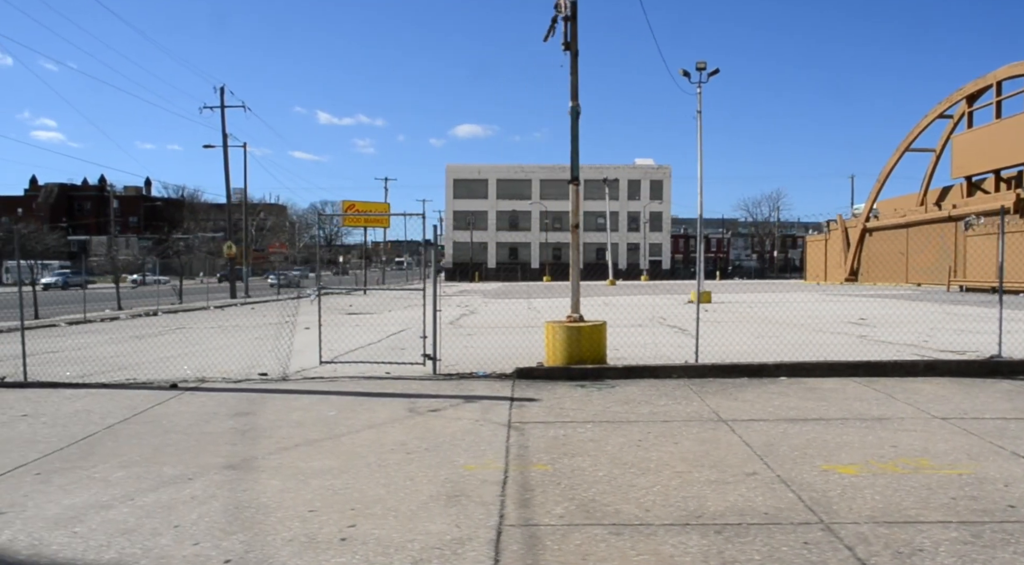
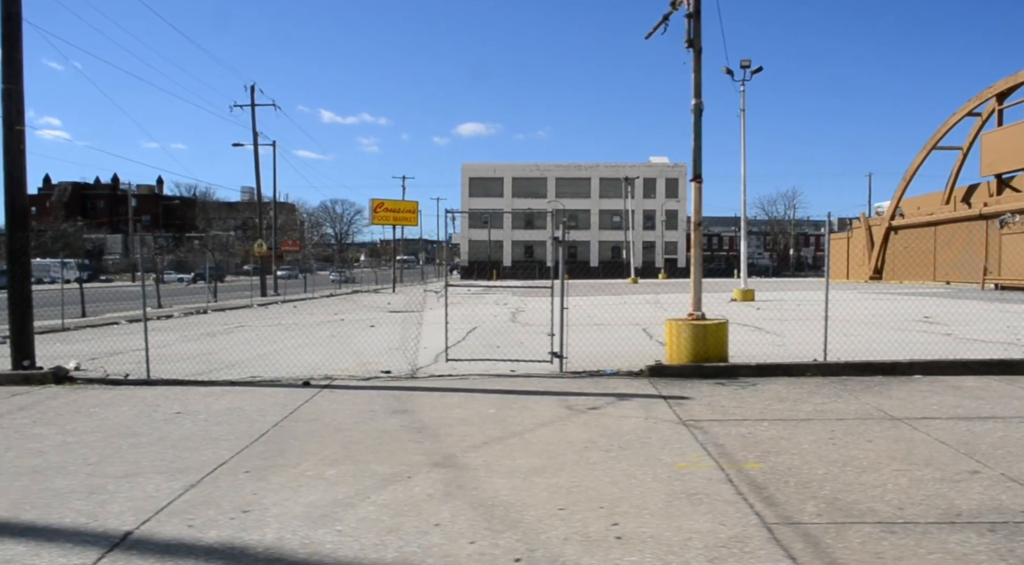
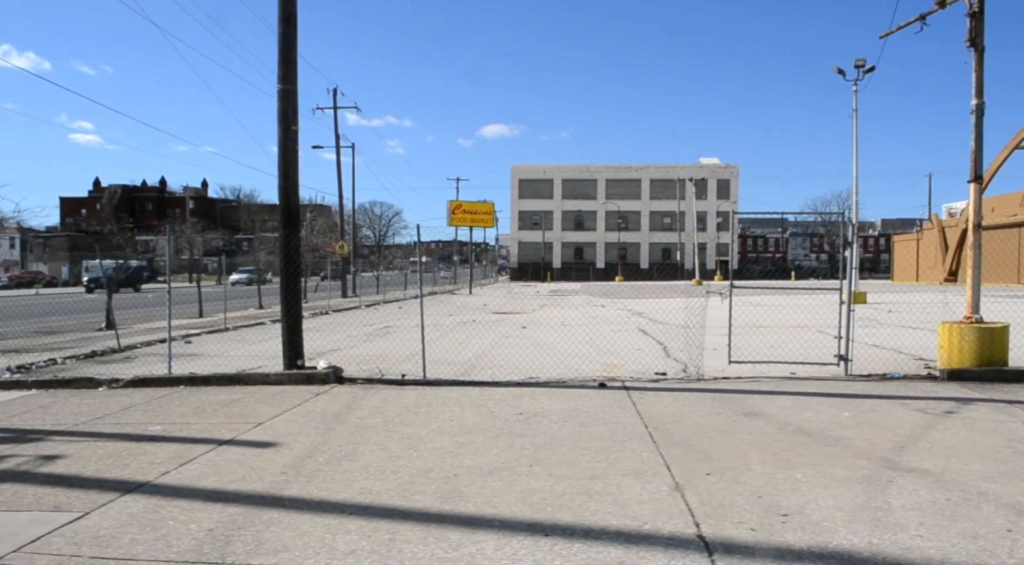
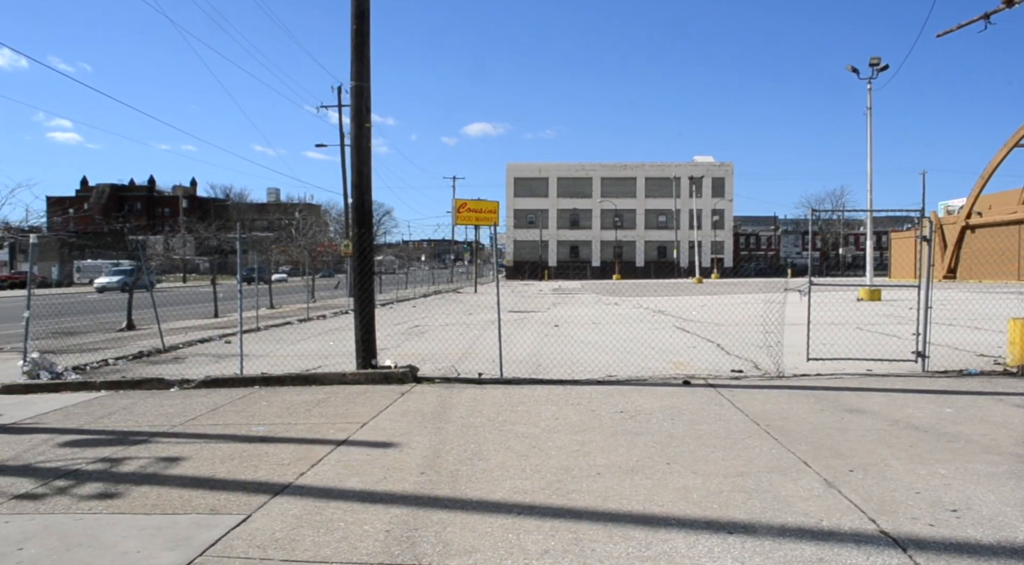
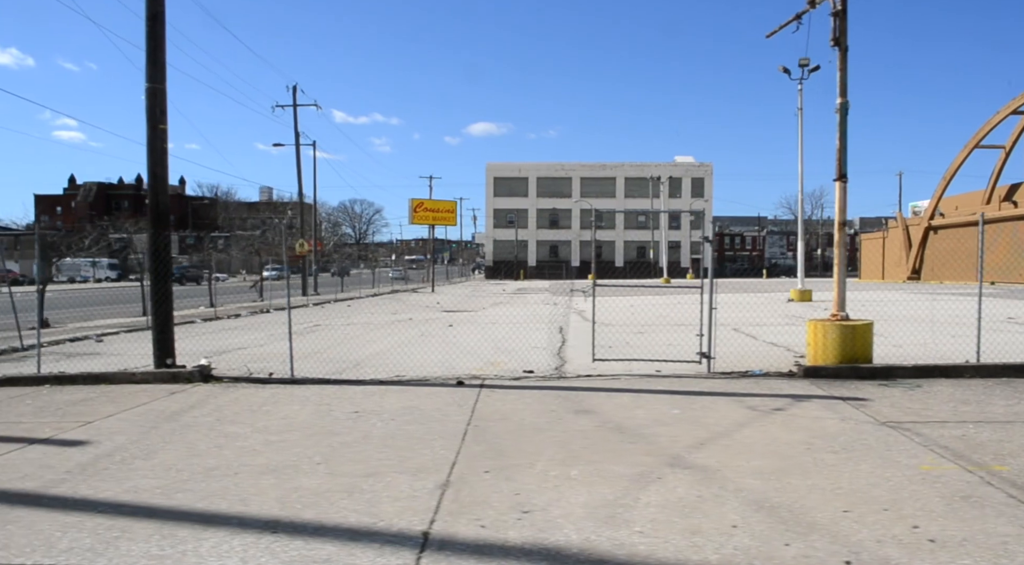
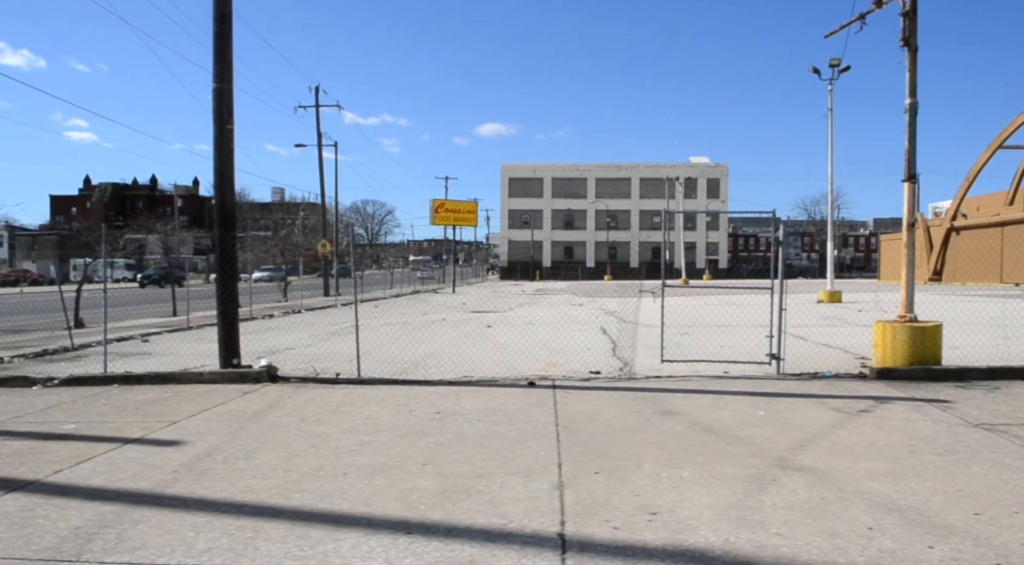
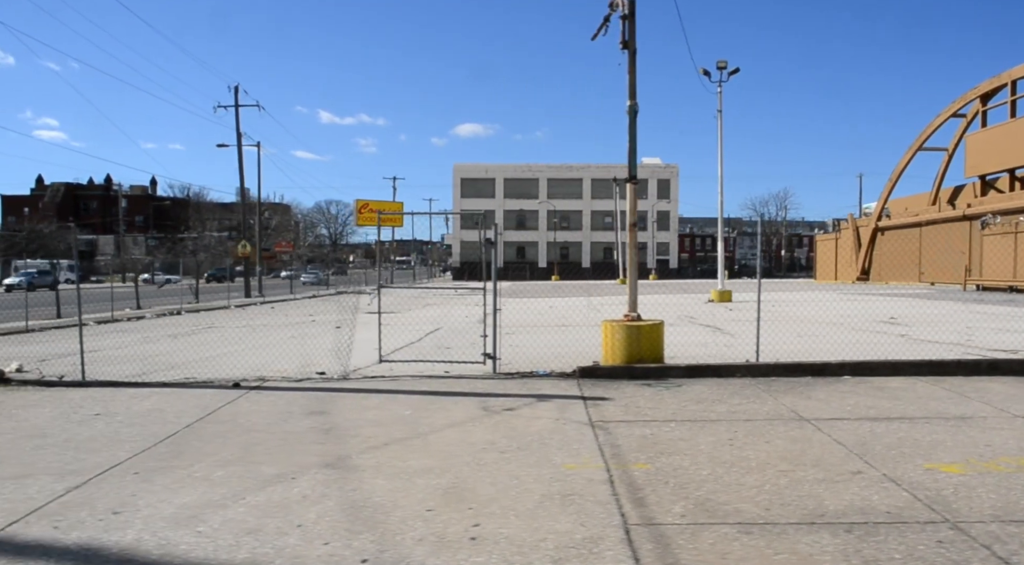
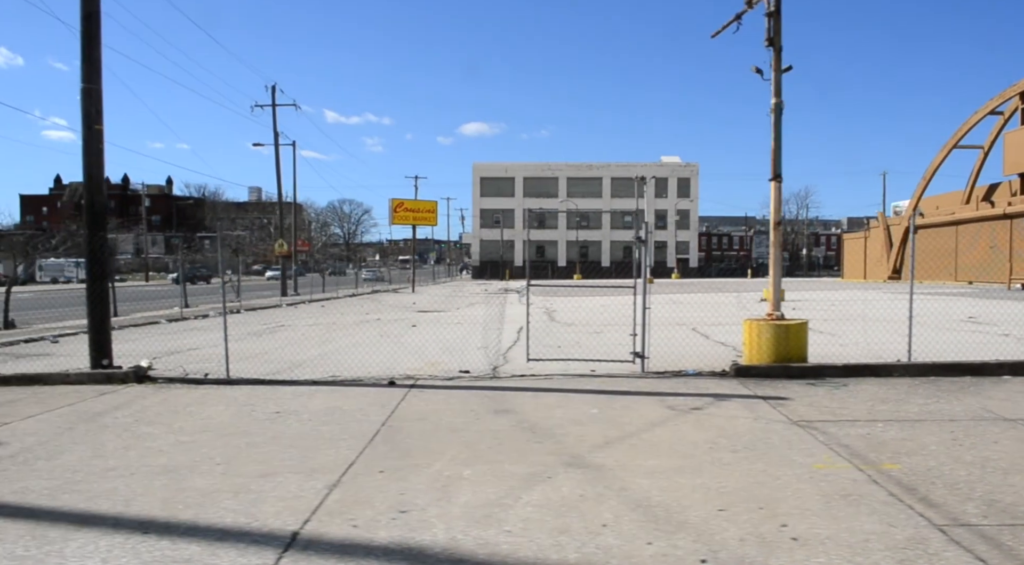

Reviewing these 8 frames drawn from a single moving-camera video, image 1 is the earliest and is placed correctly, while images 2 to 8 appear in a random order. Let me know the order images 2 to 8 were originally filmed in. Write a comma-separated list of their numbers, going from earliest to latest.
7, 2, 8, 5, 6, 3, 4
